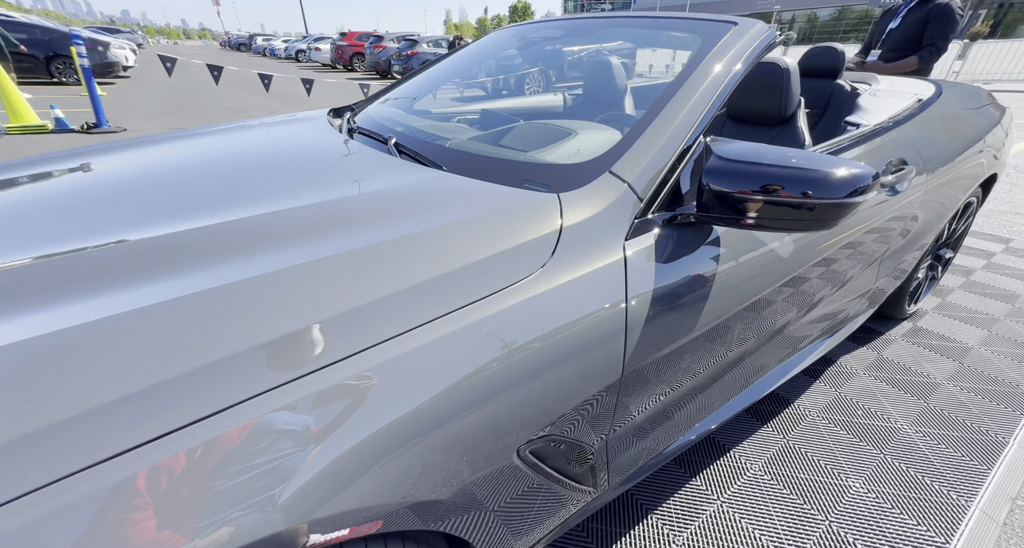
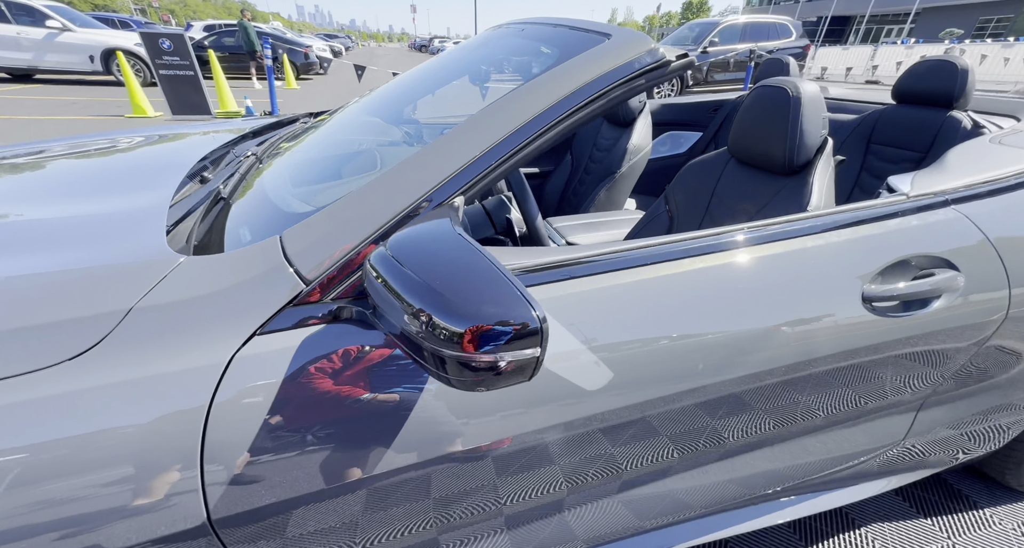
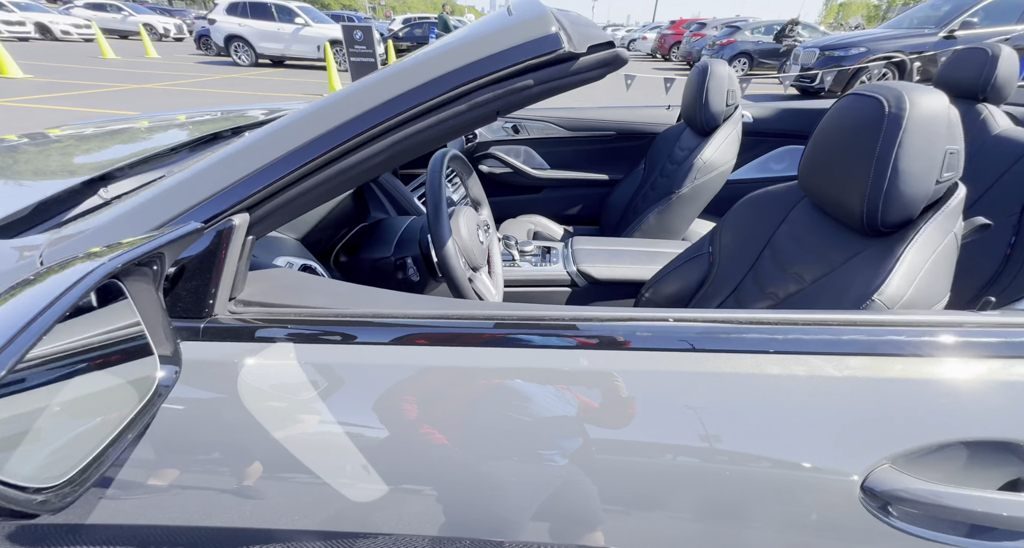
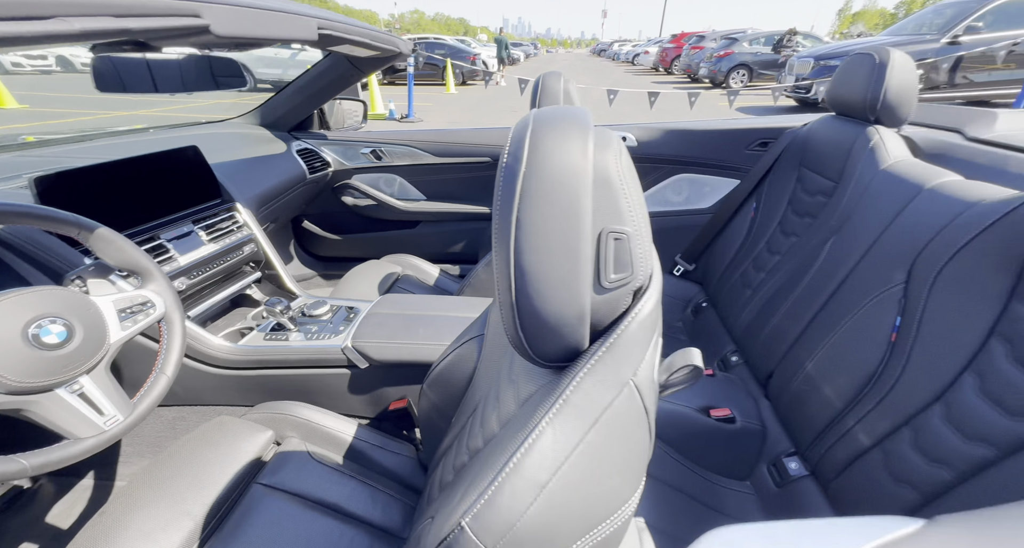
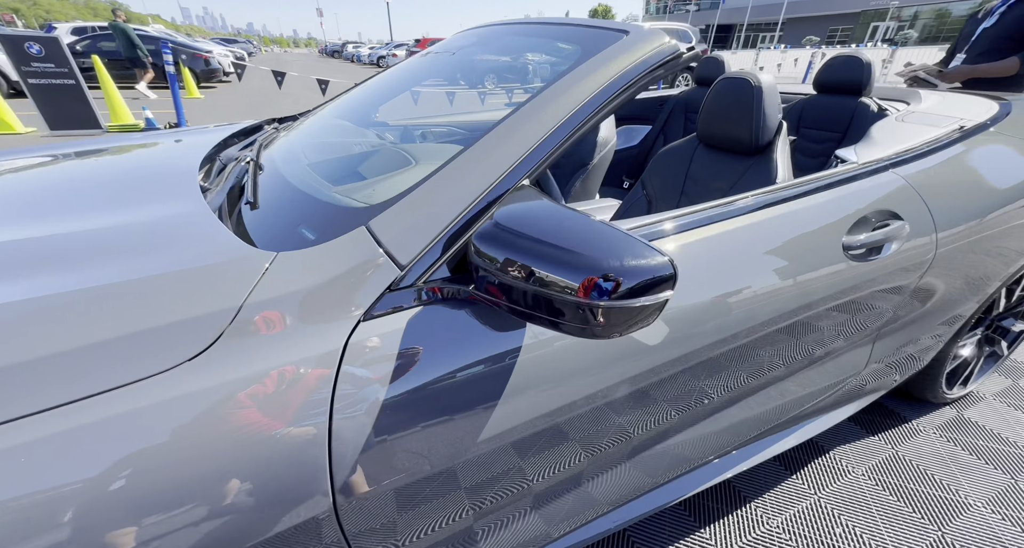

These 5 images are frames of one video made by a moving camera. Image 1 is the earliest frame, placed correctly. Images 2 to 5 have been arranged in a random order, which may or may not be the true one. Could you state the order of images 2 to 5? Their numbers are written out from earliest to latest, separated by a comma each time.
5, 2, 3, 4
